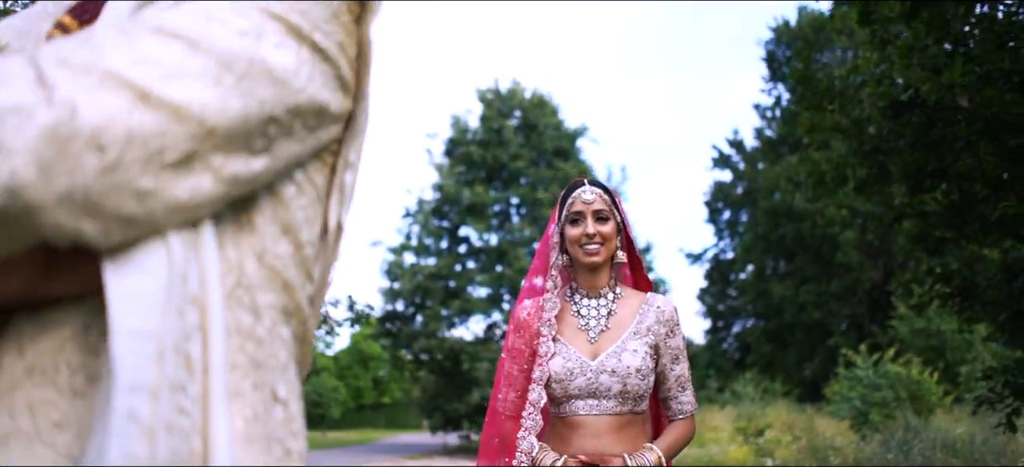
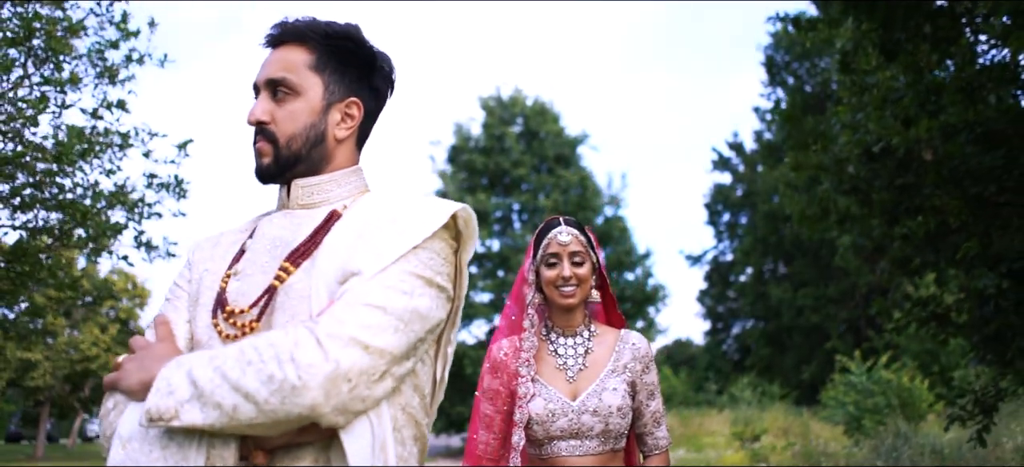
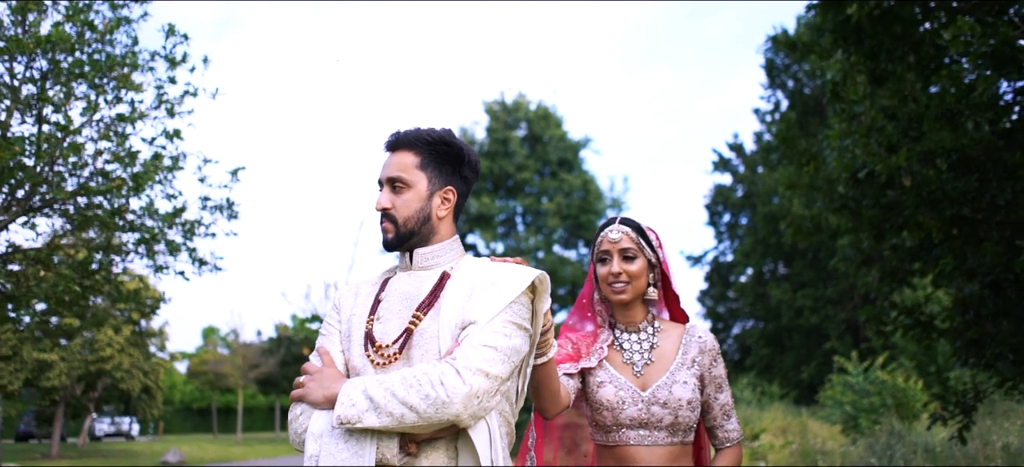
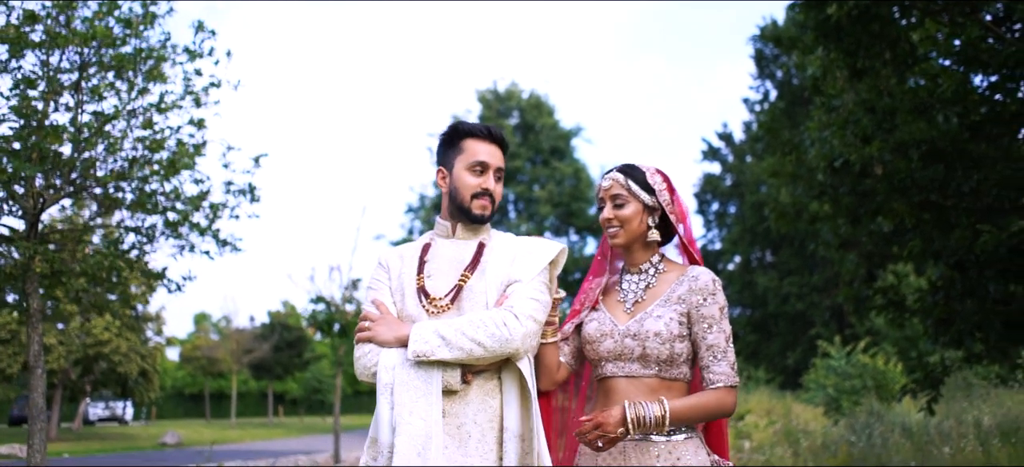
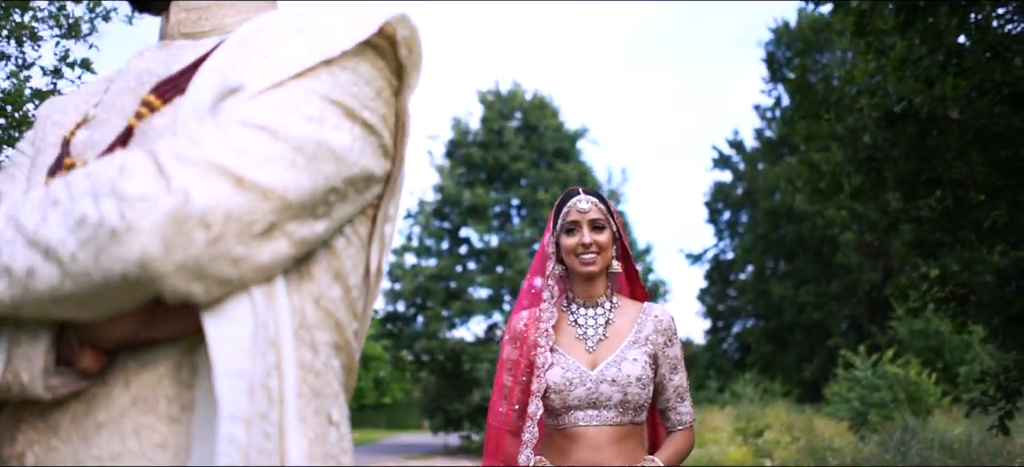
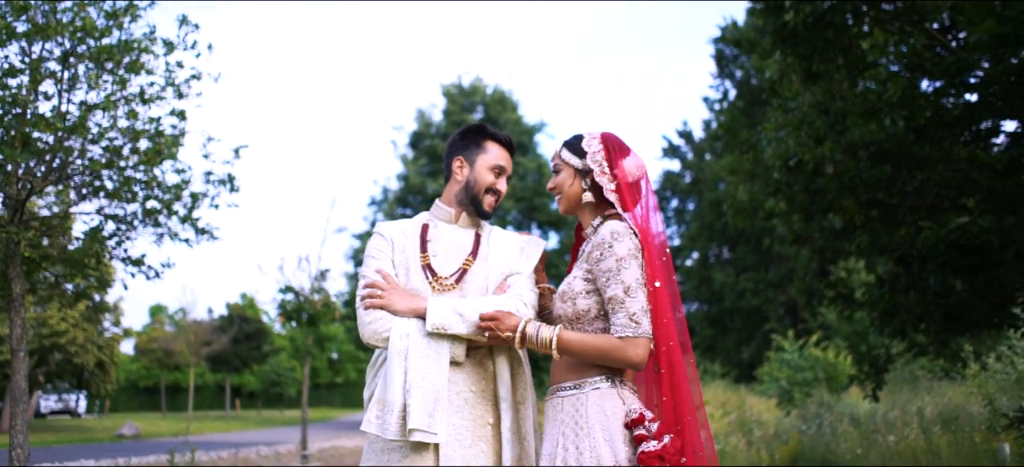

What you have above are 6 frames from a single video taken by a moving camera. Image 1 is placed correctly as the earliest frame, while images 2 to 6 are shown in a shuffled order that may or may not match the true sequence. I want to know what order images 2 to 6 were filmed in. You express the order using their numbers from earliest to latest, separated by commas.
5, 2, 3, 4, 6
